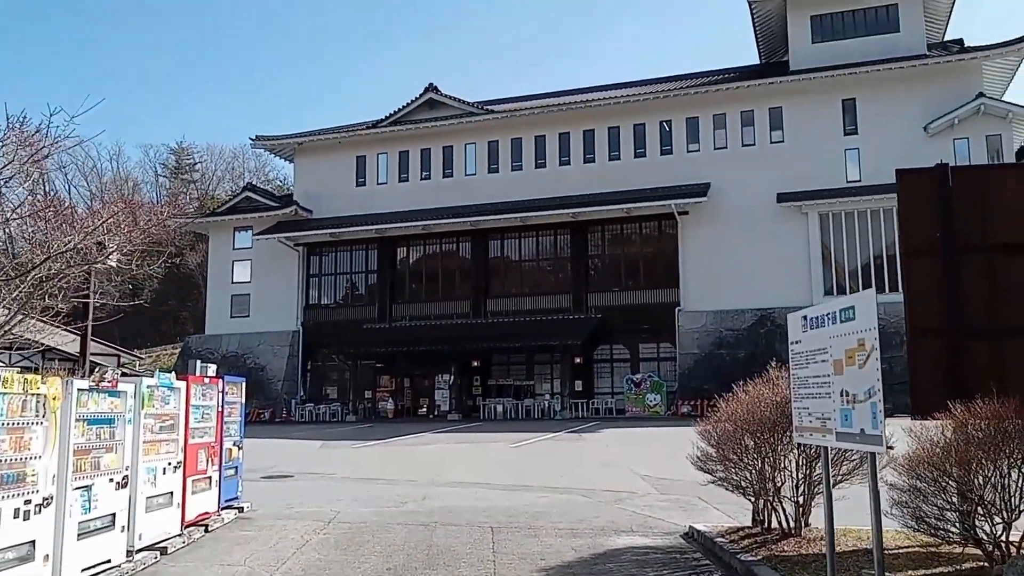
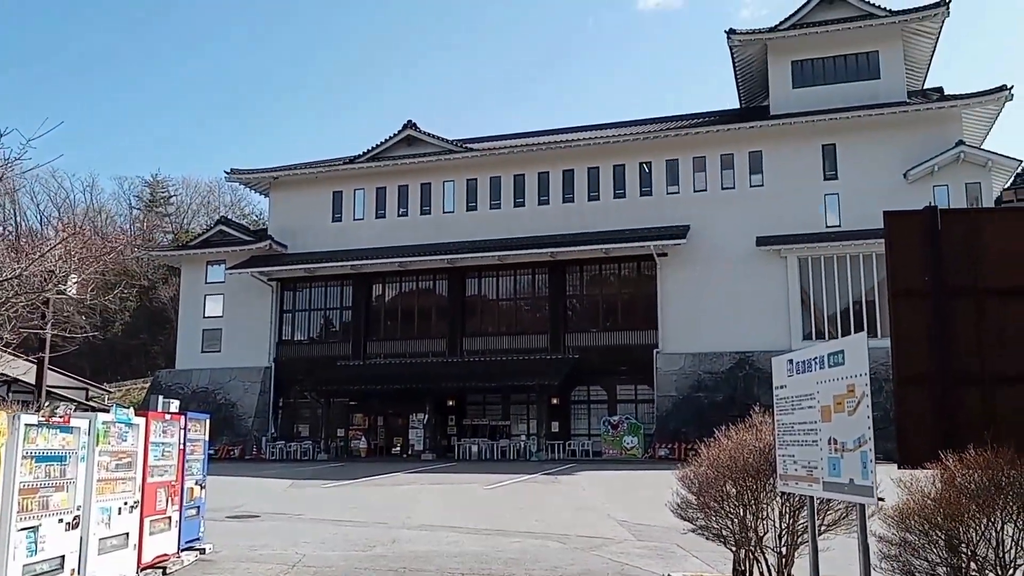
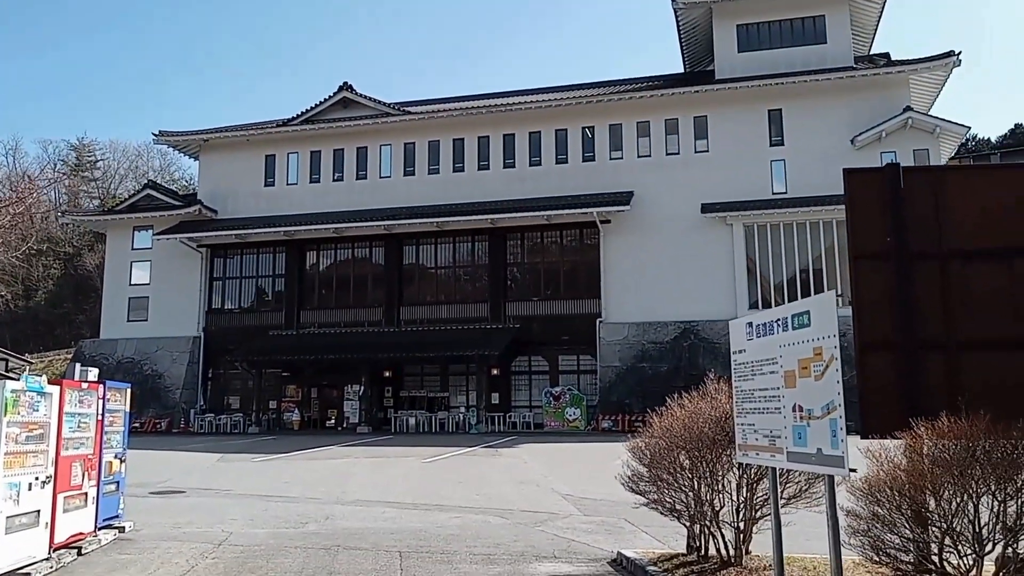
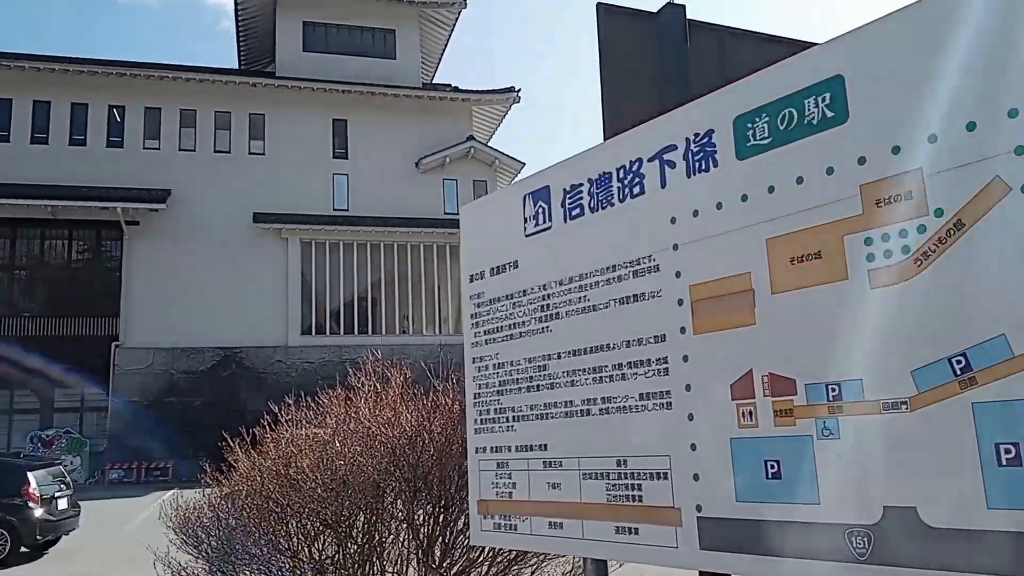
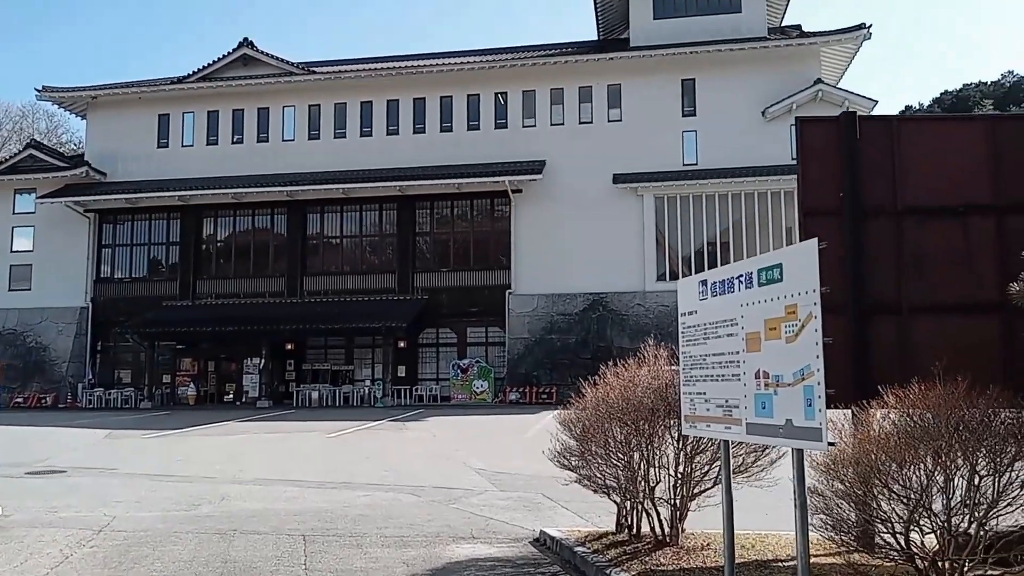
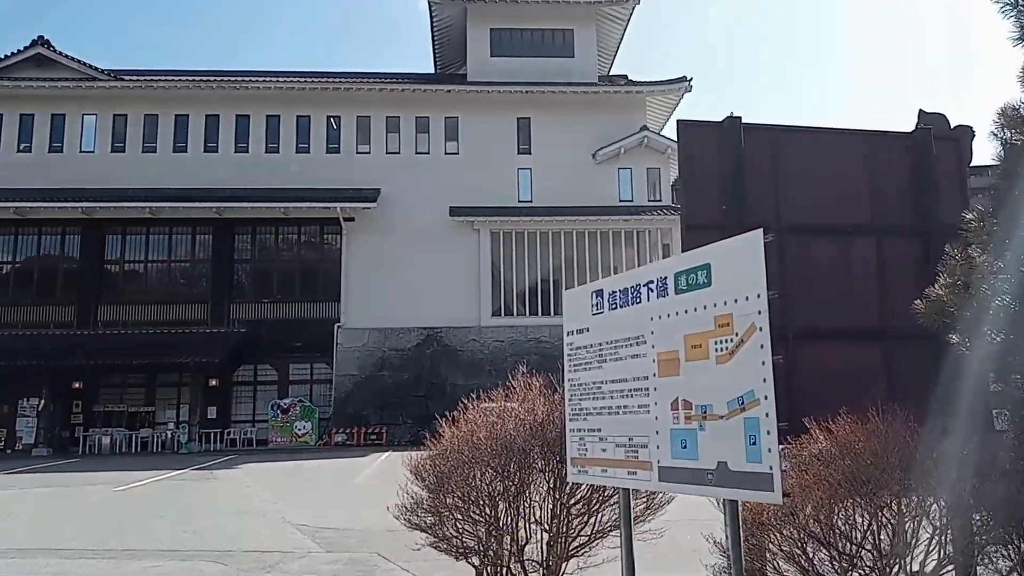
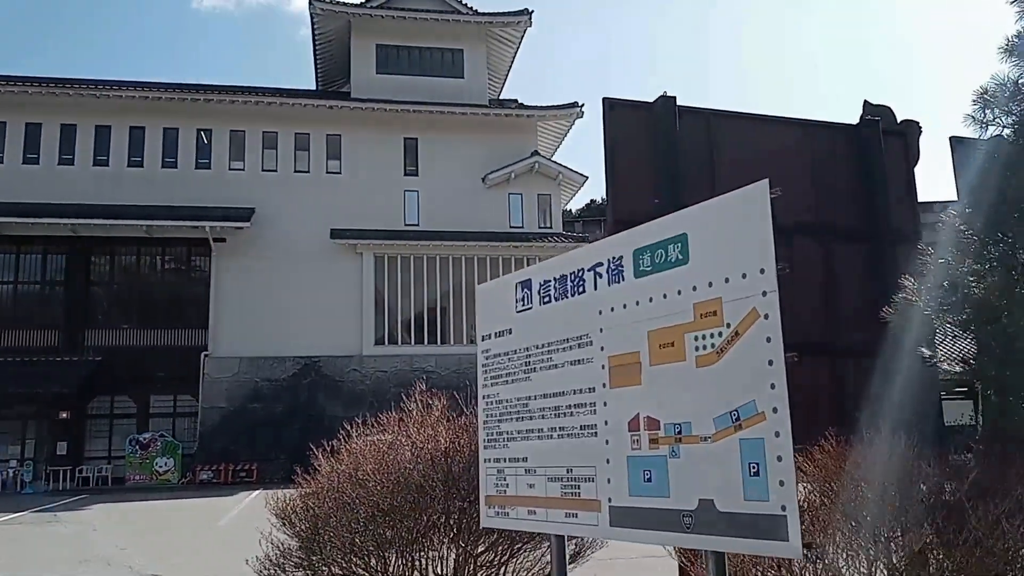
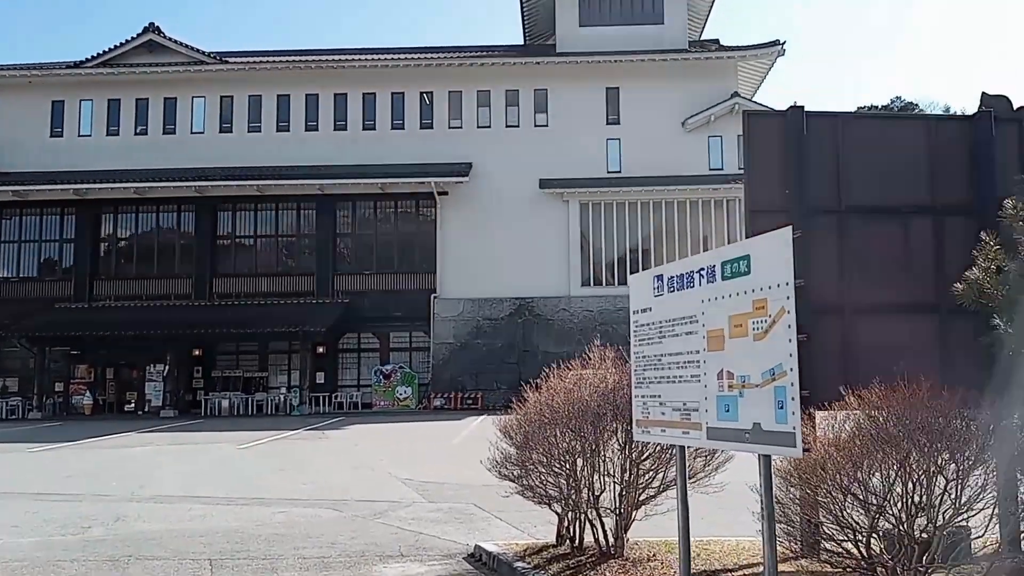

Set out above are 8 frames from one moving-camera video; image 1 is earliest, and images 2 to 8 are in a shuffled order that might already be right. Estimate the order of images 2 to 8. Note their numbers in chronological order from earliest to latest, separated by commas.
2, 3, 5, 8, 6, 7, 4
